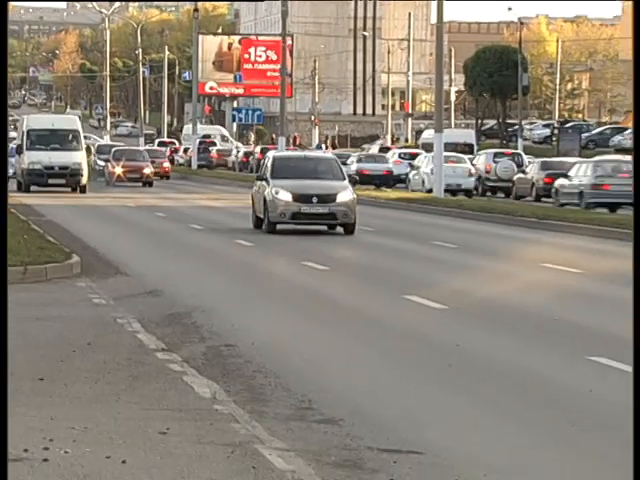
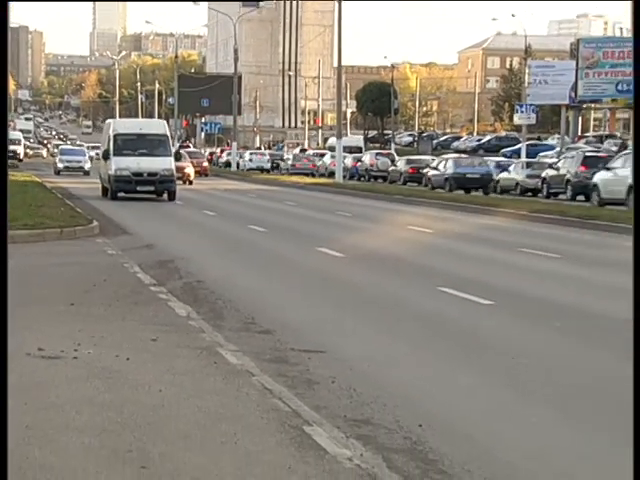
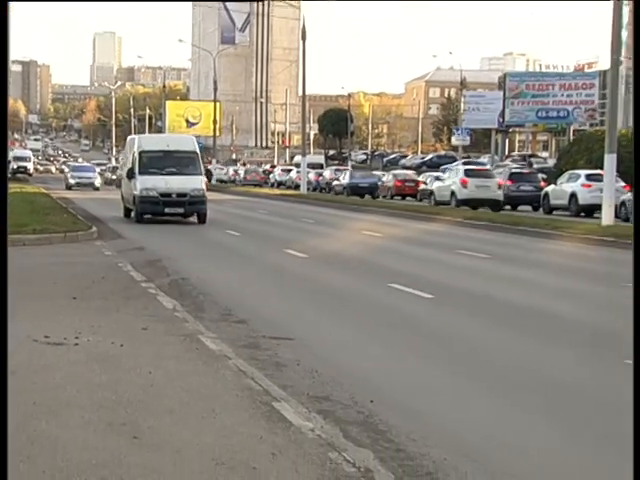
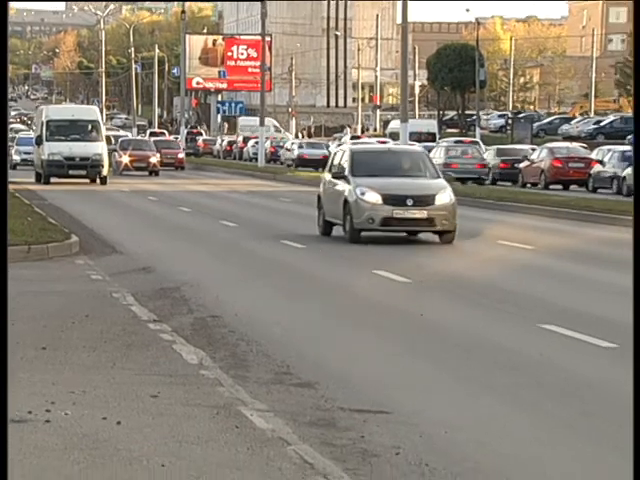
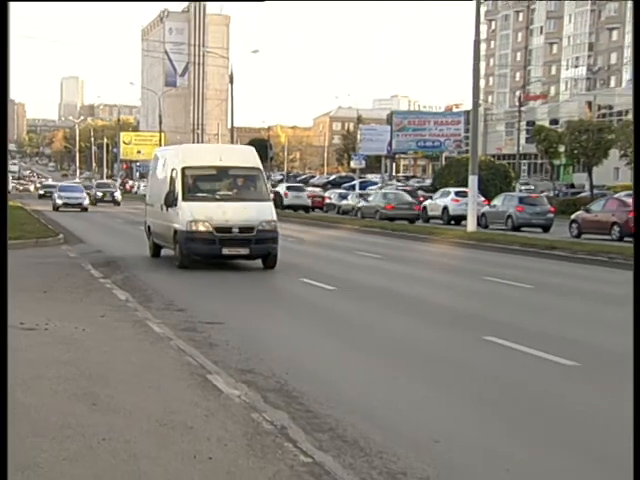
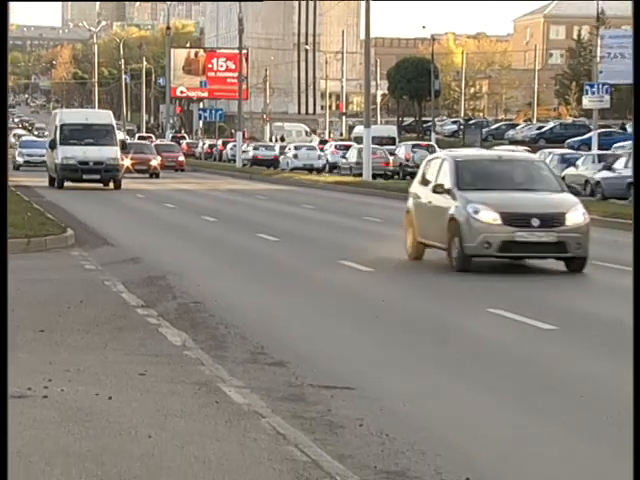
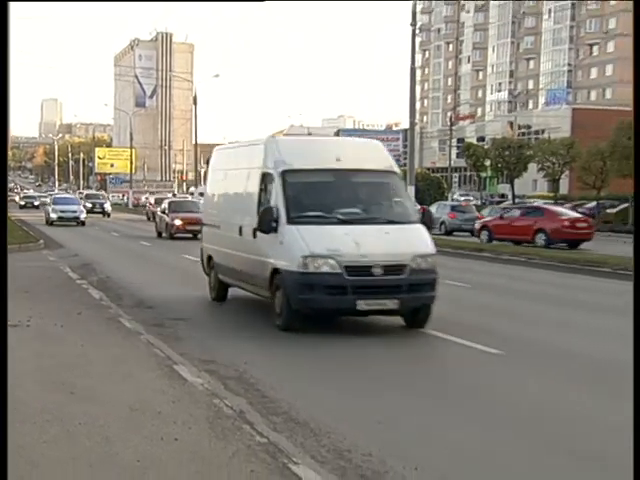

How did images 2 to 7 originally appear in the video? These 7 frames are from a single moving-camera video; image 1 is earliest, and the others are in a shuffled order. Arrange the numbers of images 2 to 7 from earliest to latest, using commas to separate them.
4, 6, 2, 3, 5, 7
